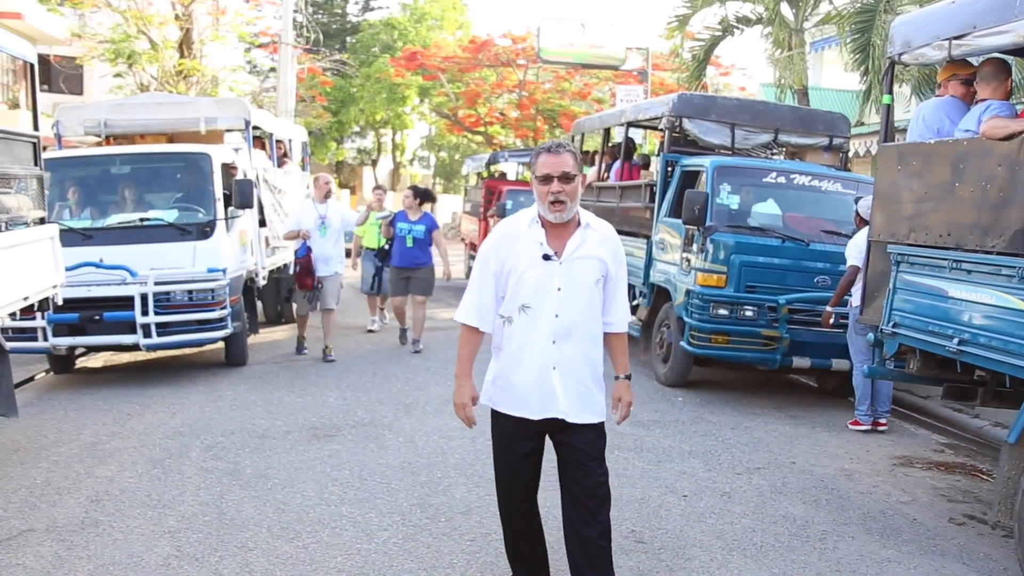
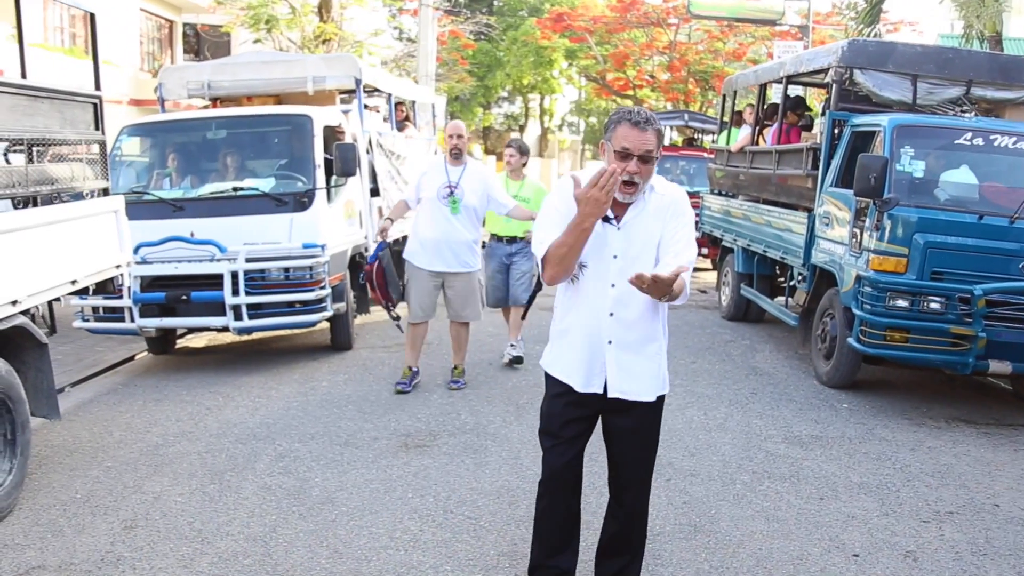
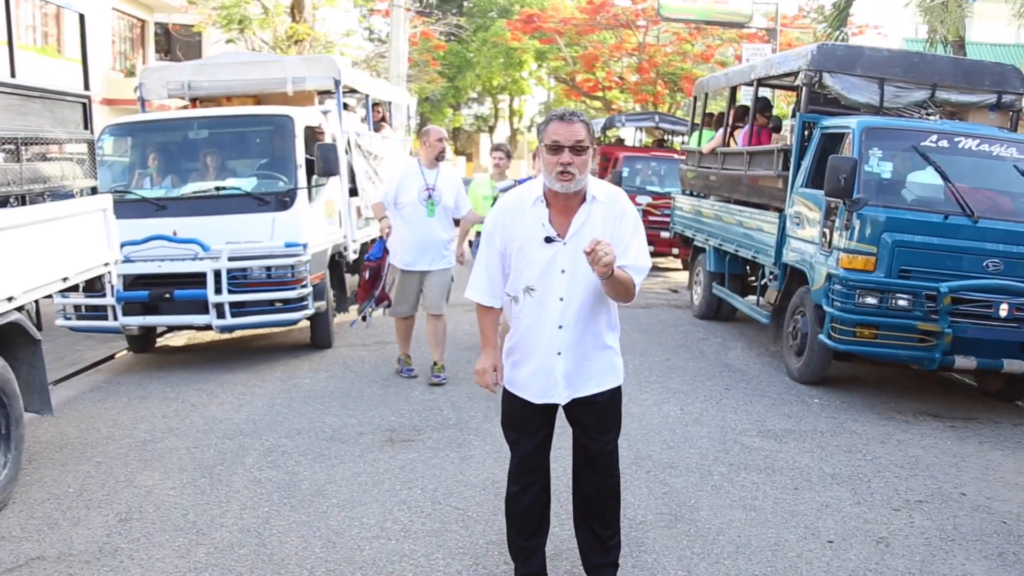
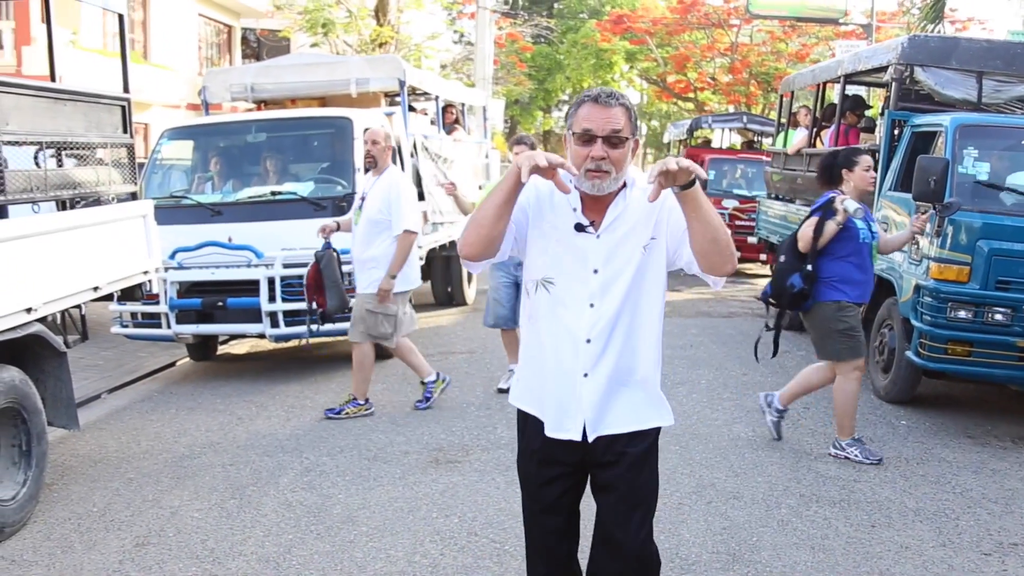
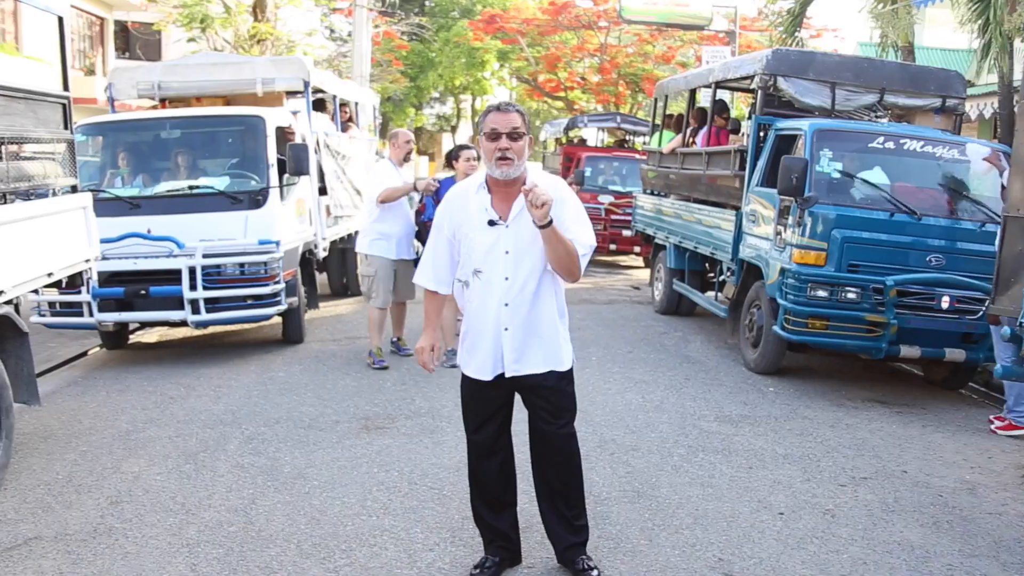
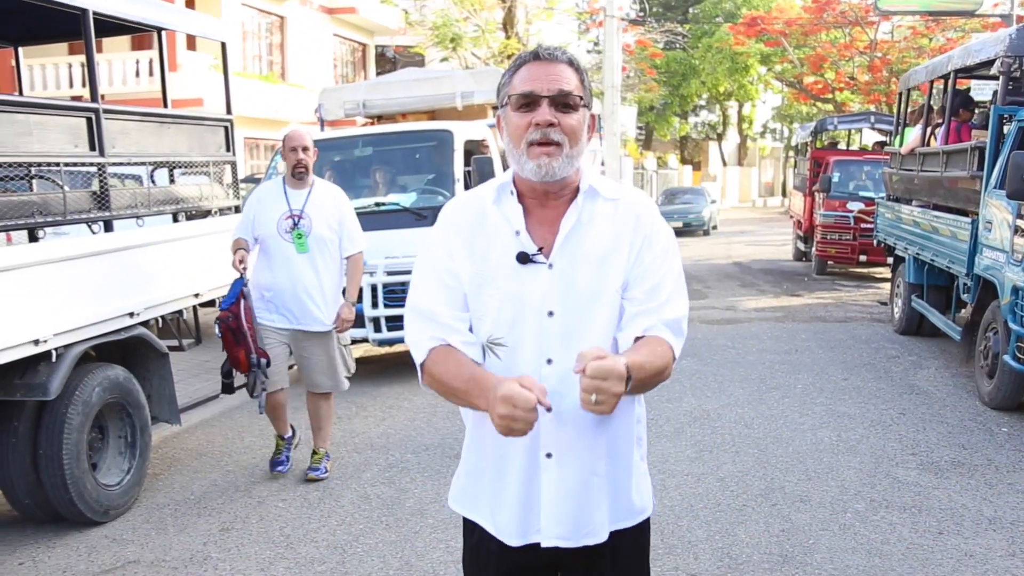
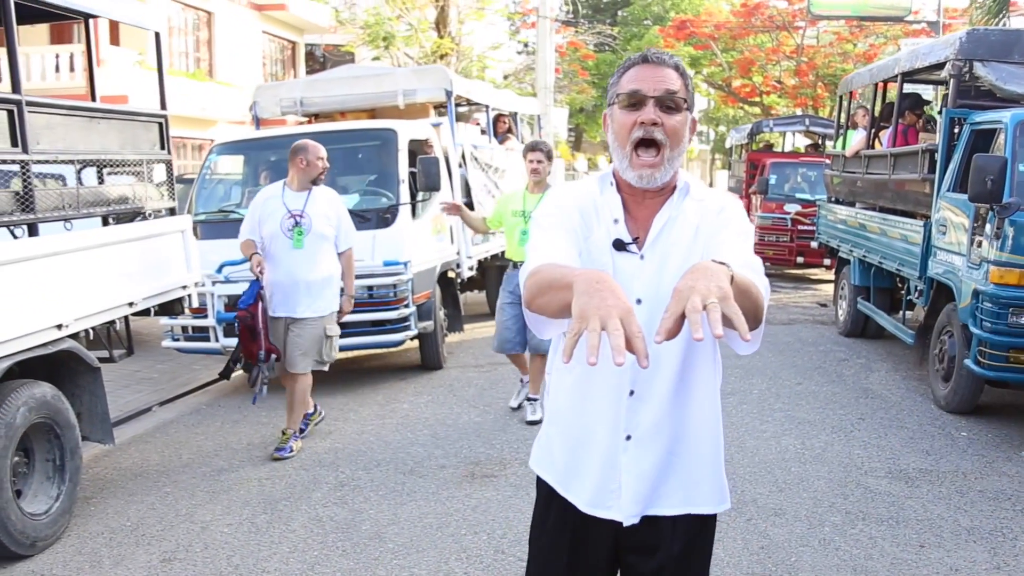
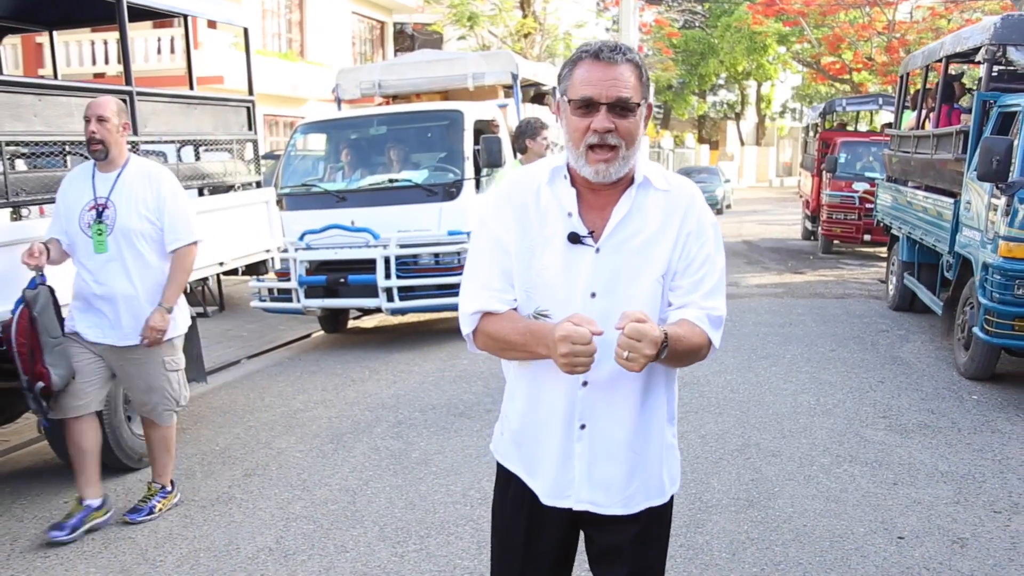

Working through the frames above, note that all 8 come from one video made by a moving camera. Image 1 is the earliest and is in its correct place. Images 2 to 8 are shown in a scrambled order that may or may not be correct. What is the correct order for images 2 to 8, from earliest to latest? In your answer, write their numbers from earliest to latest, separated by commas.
5, 3, 2, 4, 7, 6, 8
